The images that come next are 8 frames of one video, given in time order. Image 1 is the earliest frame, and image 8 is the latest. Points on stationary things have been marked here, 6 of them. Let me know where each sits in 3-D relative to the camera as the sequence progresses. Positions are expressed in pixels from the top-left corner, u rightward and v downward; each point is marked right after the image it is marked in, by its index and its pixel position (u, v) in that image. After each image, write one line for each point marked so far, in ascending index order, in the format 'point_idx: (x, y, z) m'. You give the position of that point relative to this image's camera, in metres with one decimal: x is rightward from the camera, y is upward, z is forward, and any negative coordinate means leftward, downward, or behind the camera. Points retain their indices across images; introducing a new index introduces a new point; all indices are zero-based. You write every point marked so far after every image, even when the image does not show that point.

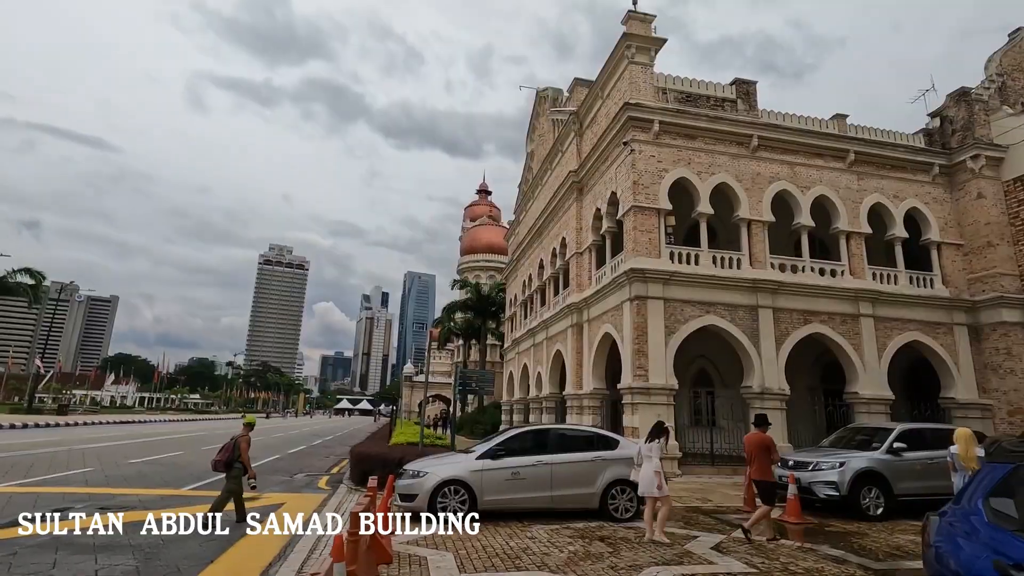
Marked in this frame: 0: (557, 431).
0: (+0.7, -2.2, +8.3) m
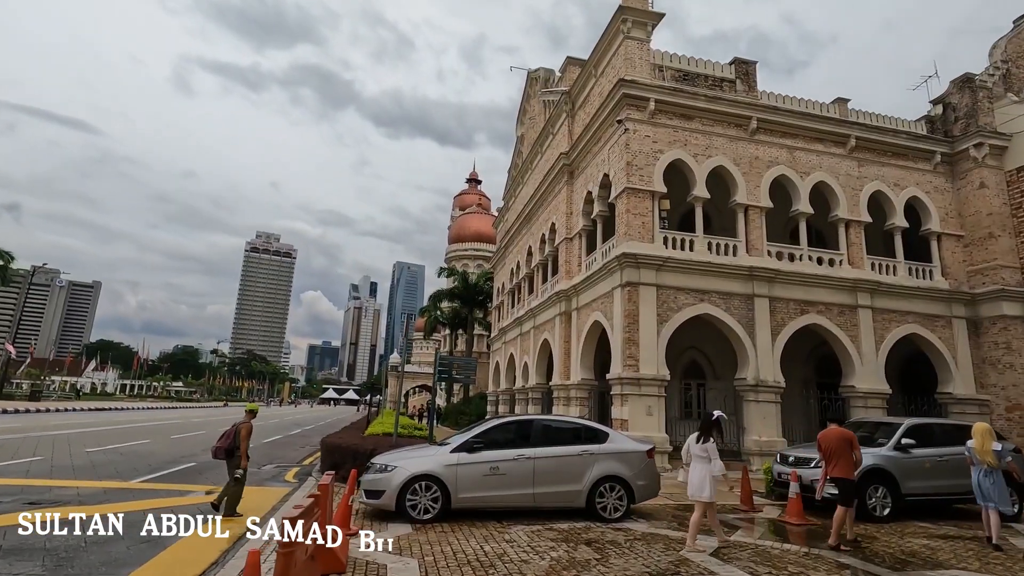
0: (+0.4, -1.9, +7.5) m
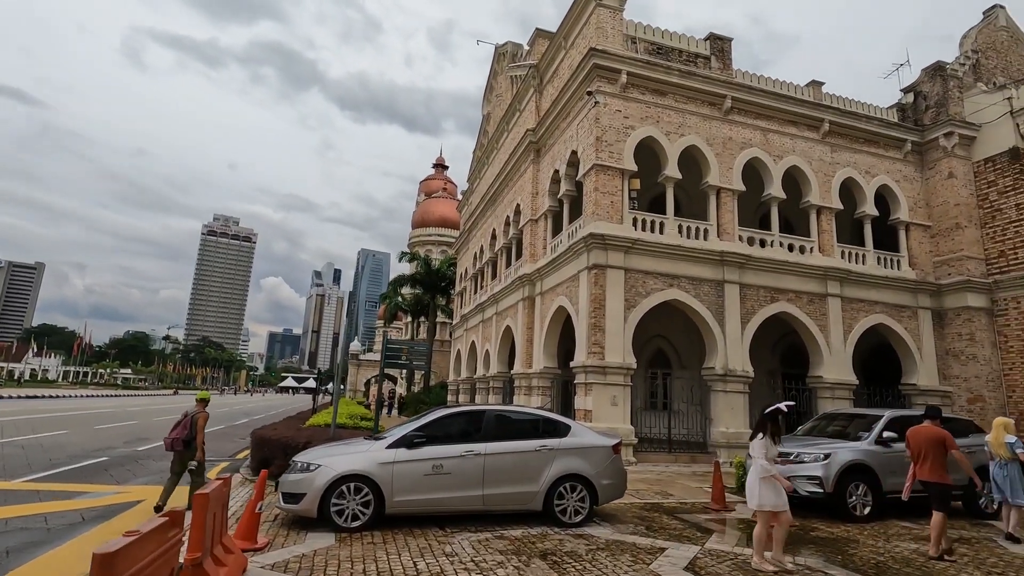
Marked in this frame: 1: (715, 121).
0: (-0.2, -1.5, +6.6) m
1: (+5.8, +4.8, +15.4) m
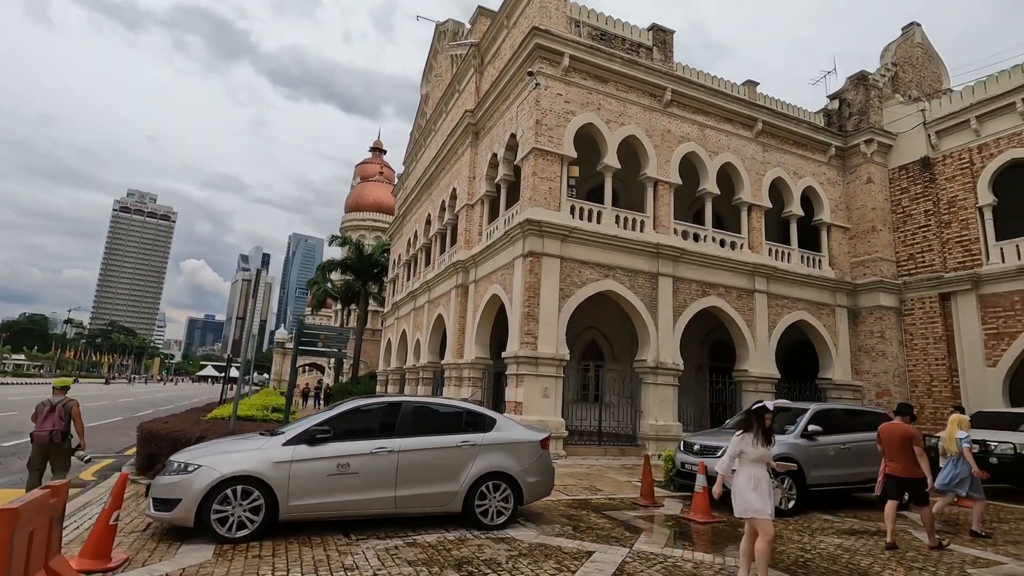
0: (-1.1, -1.3, +5.9) m
1: (+4.1, +5.0, +15.3) m
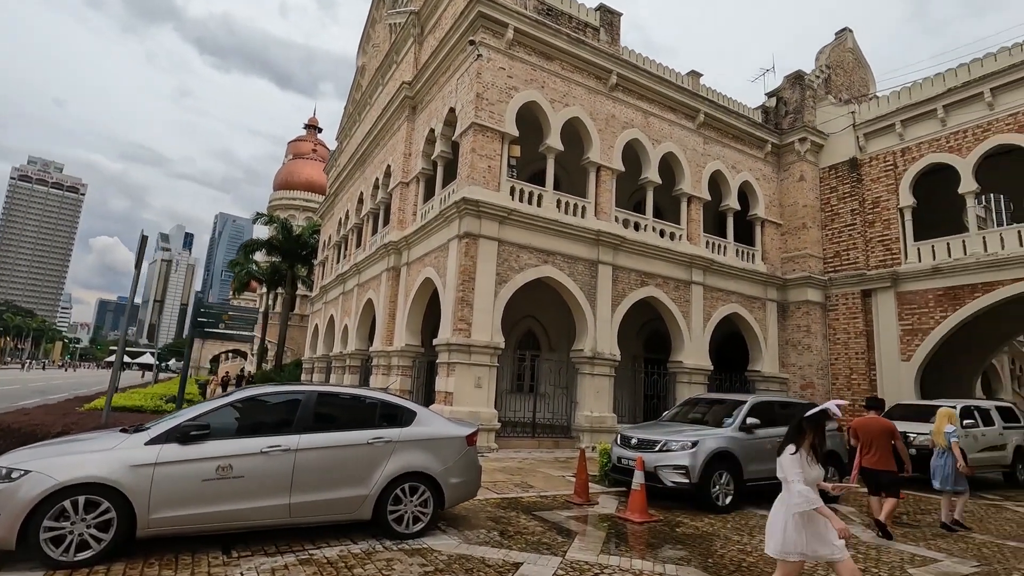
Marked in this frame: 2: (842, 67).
0: (-1.8, -1.0, +5.0) m
1: (+2.4, +5.3, +14.8) m
2: (+12.1, +8.1, +19.8) m
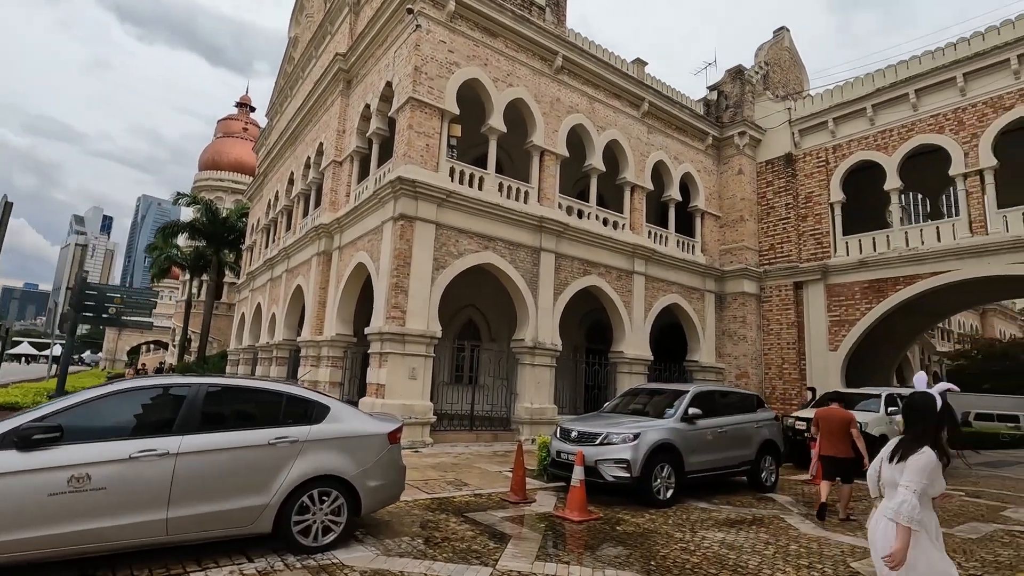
0: (-2.4, -0.8, +4.3) m
1: (+0.9, +5.6, +14.4) m
2: (+10.1, +8.4, +20.2) m
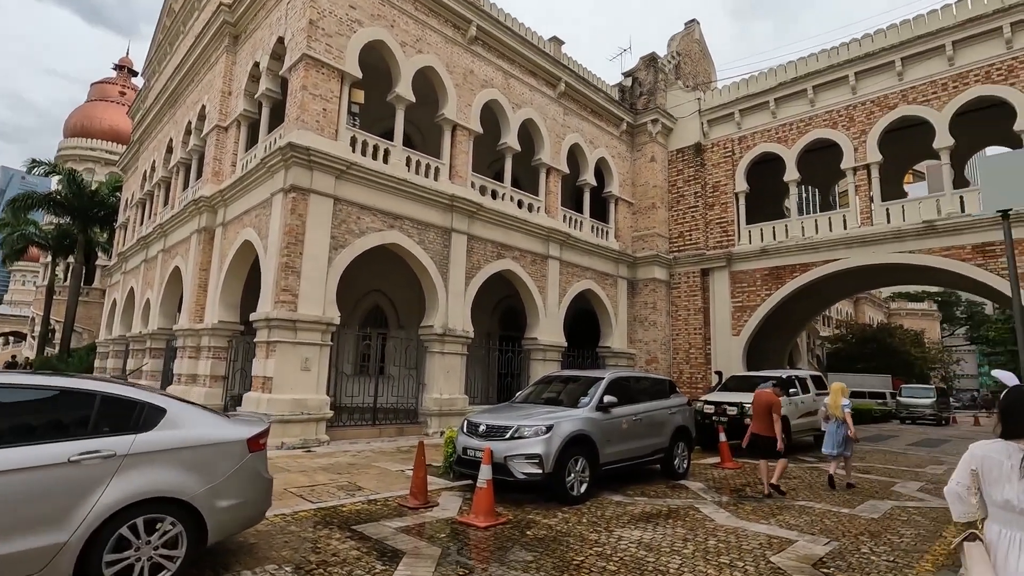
0: (-3.1, -0.6, +3.1) m
1: (-1.4, +6.1, +13.5) m
2: (+6.8, +8.9, +20.6) m
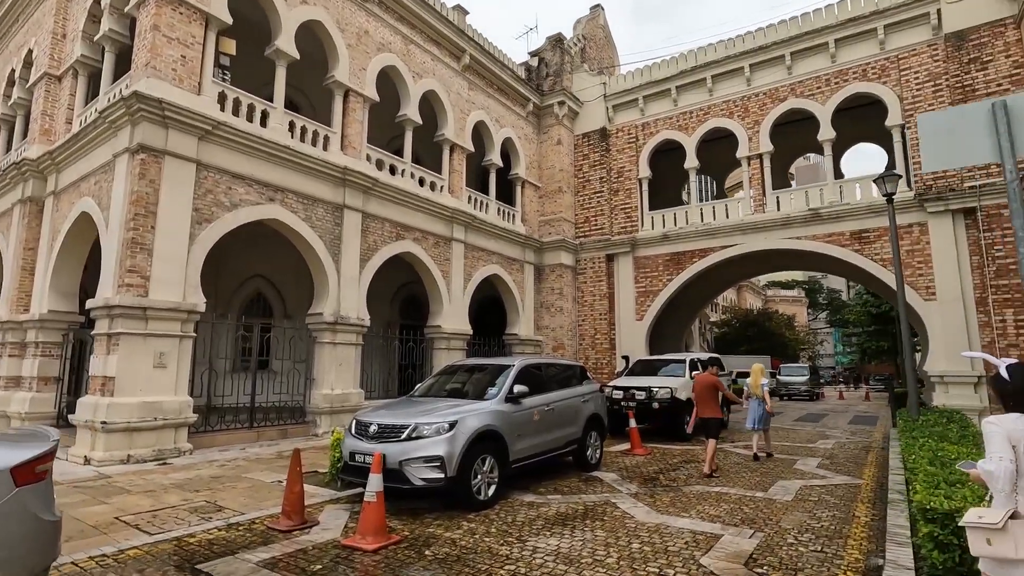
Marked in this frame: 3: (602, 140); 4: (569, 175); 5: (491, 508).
0: (-3.6, -0.4, +1.7) m
1: (-3.7, +6.4, +12.1) m
2: (+3.2, +9.4, +20.5) m
3: (+3.0, +5.0, +18.0) m
4: (+1.9, +3.8, +18.2) m
5: (-0.2, -2.3, +5.6) m
